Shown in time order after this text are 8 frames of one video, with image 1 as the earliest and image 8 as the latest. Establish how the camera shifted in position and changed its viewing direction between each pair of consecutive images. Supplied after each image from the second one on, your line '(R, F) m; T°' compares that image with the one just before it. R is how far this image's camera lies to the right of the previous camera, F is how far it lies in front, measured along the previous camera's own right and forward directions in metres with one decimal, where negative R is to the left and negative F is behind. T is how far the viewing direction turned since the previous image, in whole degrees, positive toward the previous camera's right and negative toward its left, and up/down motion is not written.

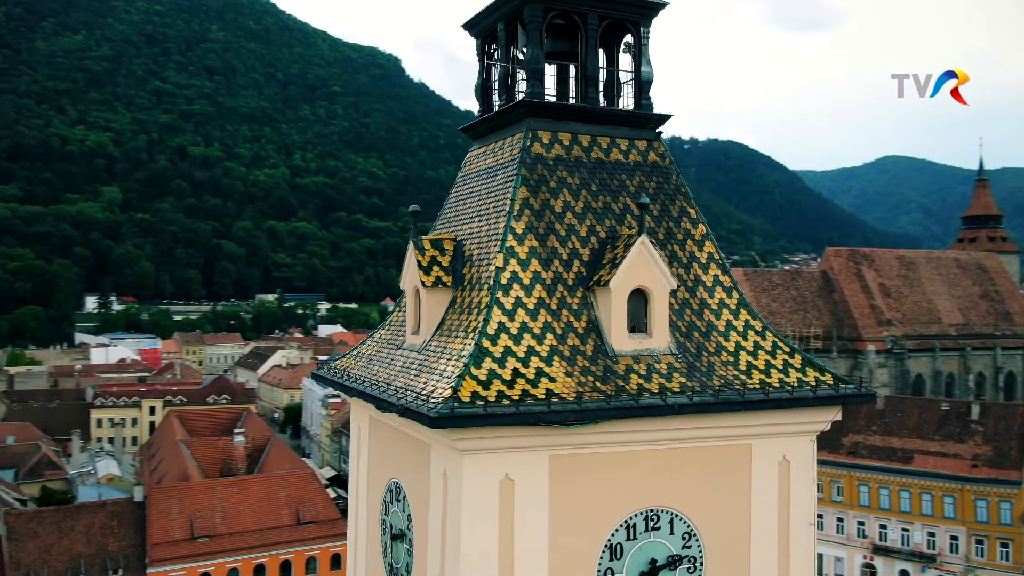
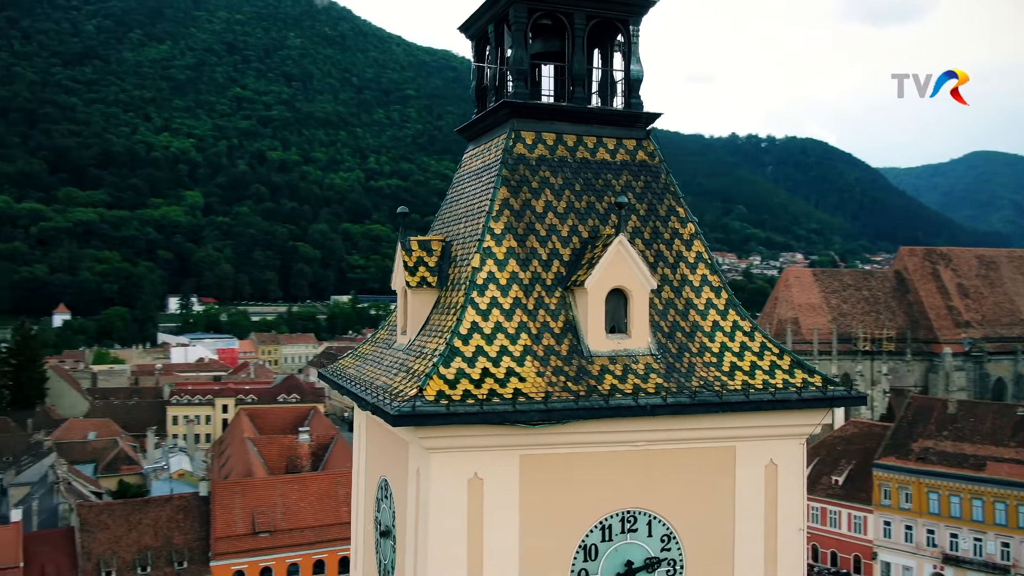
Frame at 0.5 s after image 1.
(+0.7, 0.0) m; -5°
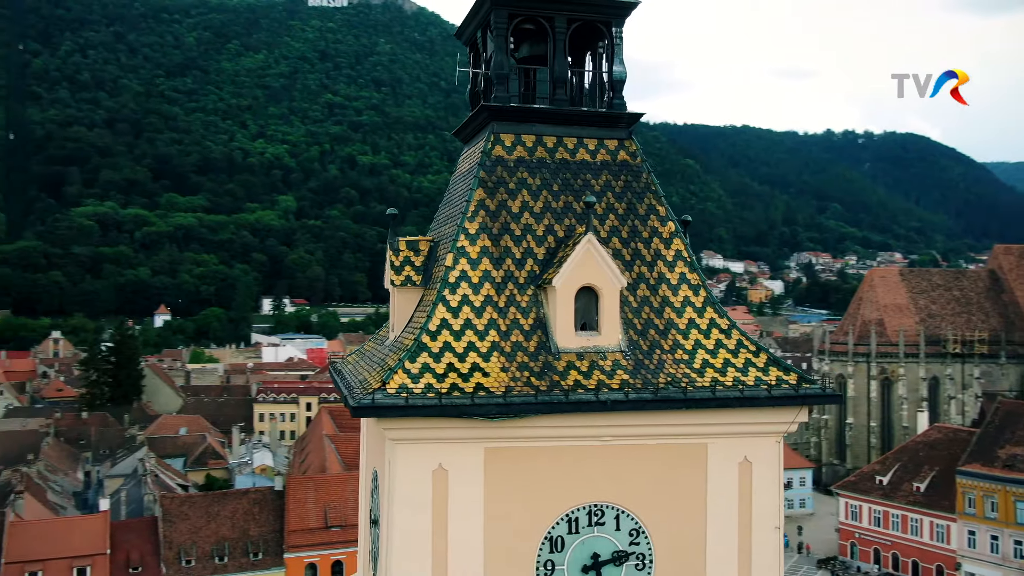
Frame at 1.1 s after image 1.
(+0.9, -0.2) m; -6°
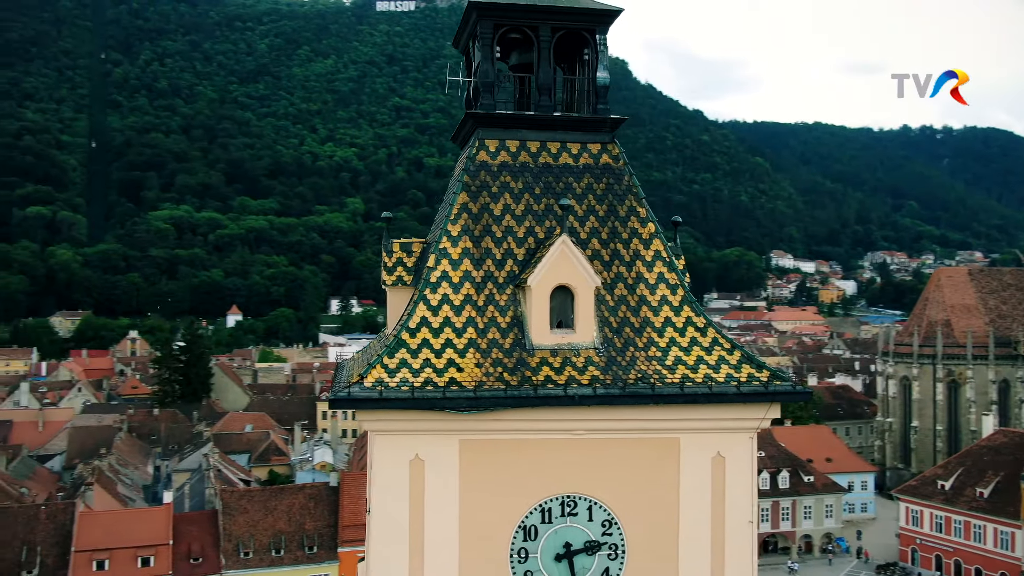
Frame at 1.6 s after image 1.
(+0.7, -0.3) m; -4°
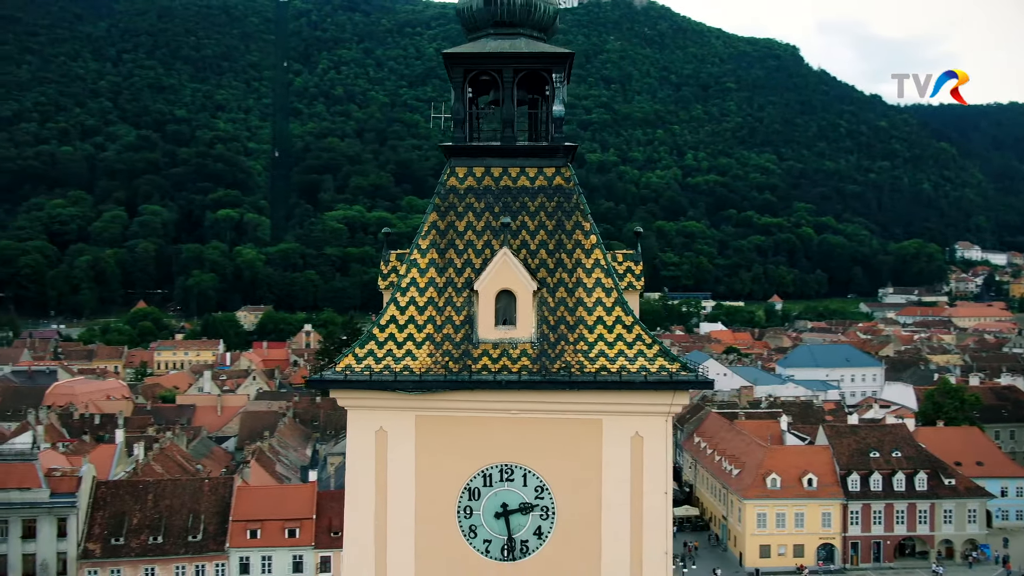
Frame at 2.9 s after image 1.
(+2.1, -1.3) m; -10°
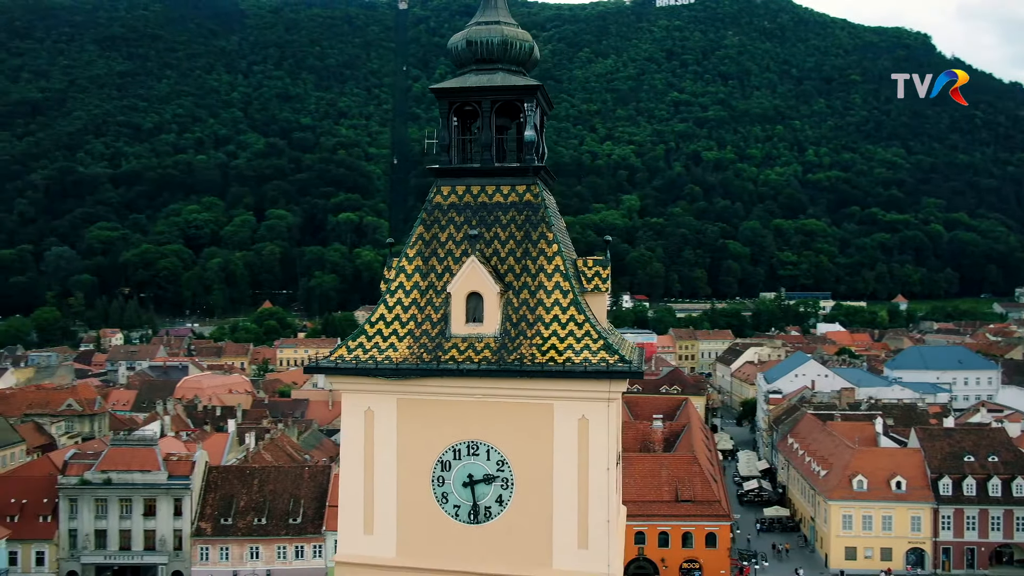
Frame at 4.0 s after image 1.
(+1.7, -1.3) m; -7°
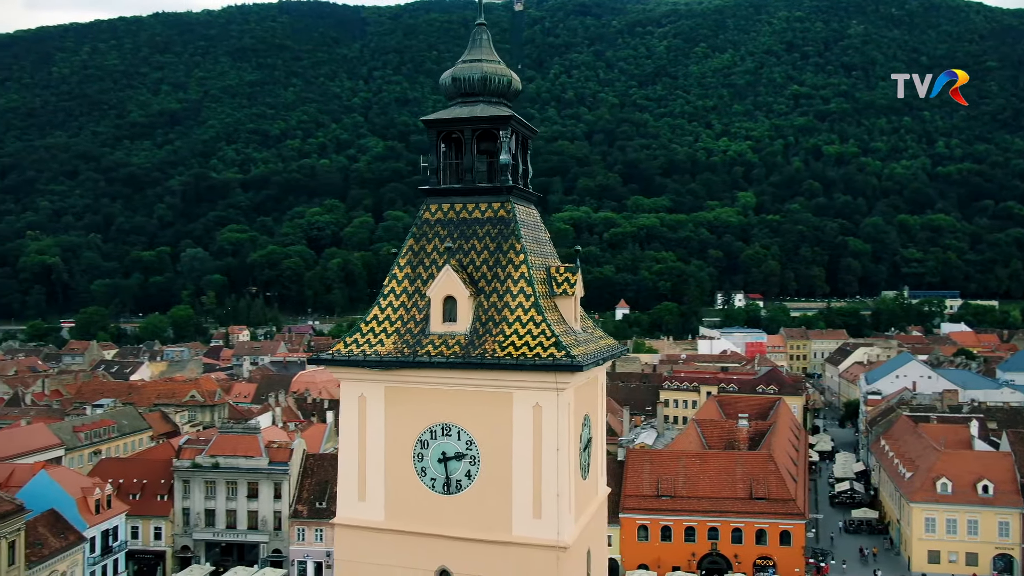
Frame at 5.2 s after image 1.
(+1.9, -1.5) m; -7°
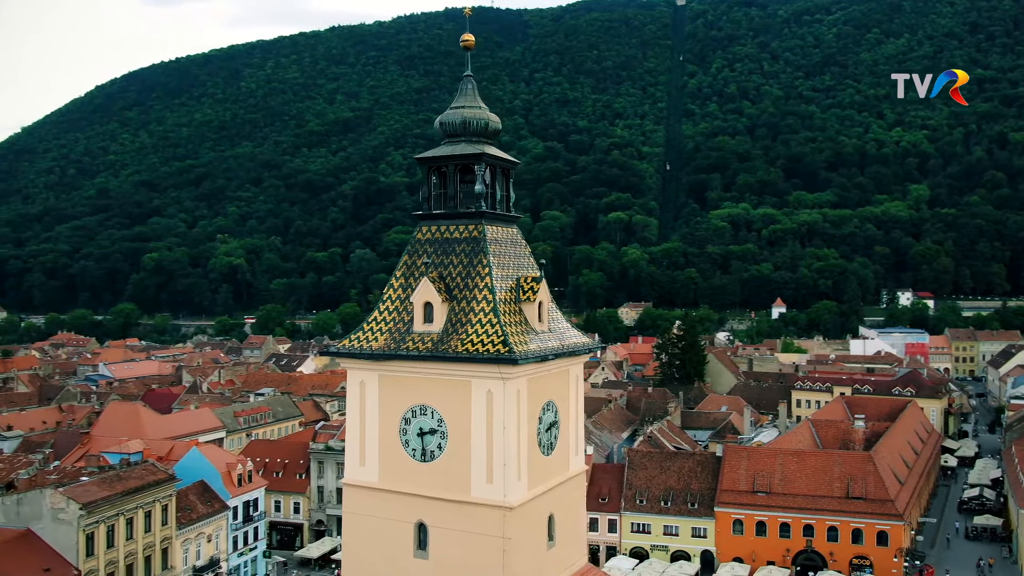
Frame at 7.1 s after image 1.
(+3.2, -2.4) m; -10°
